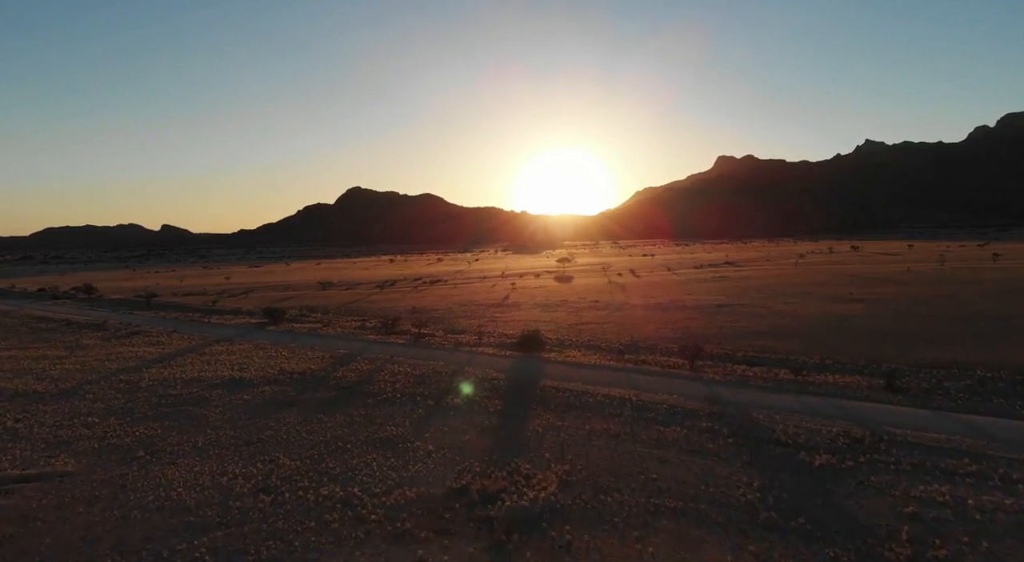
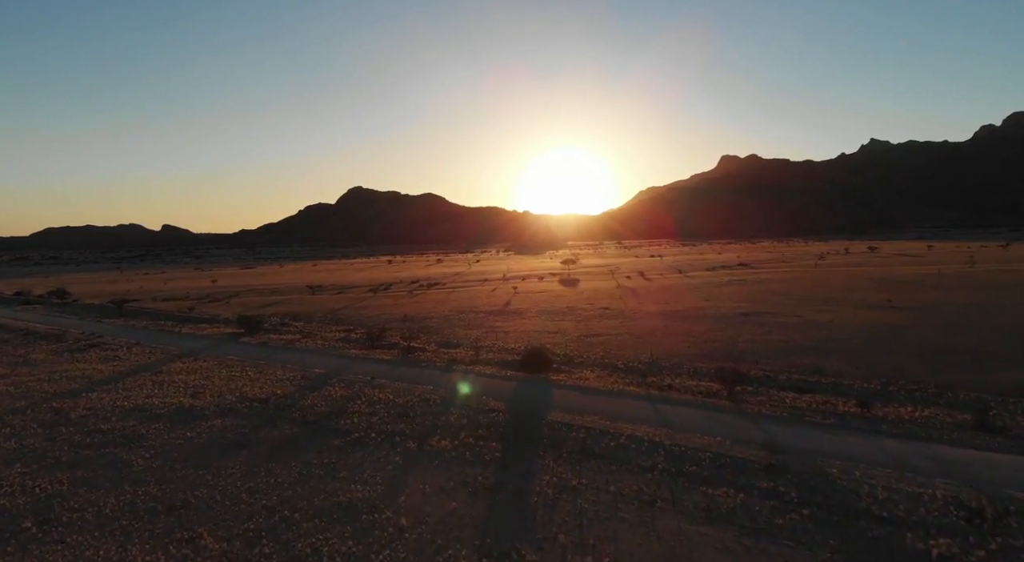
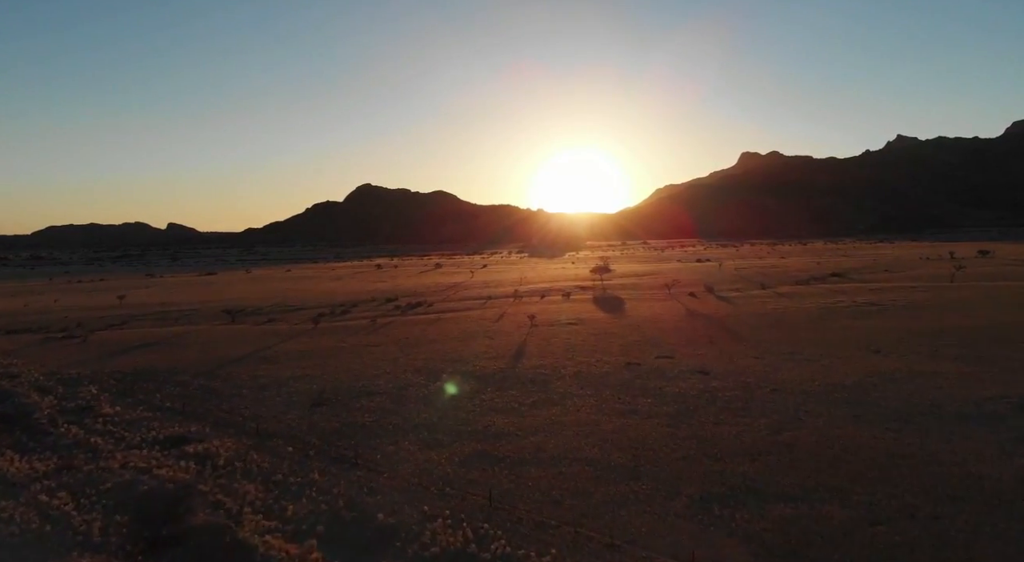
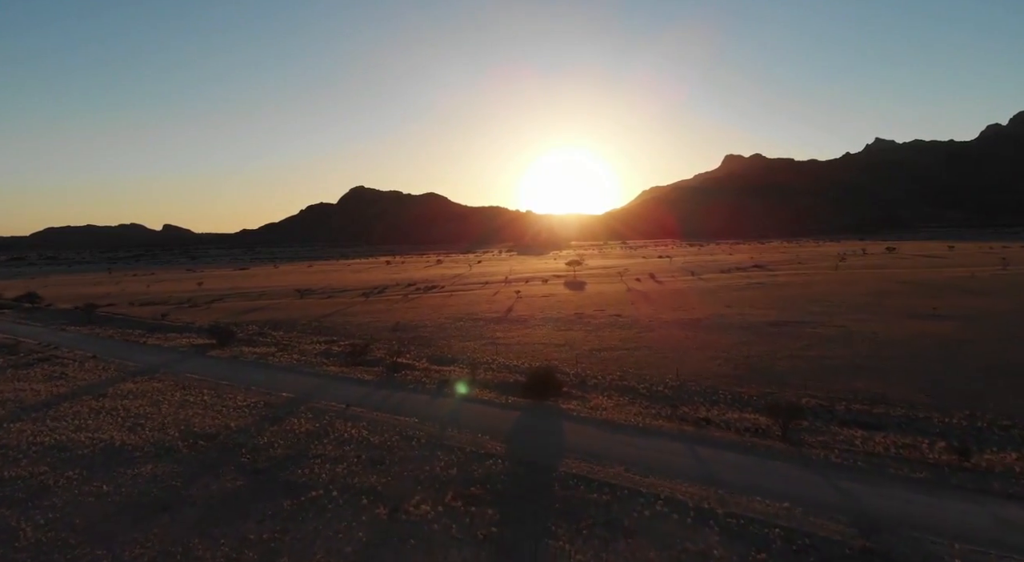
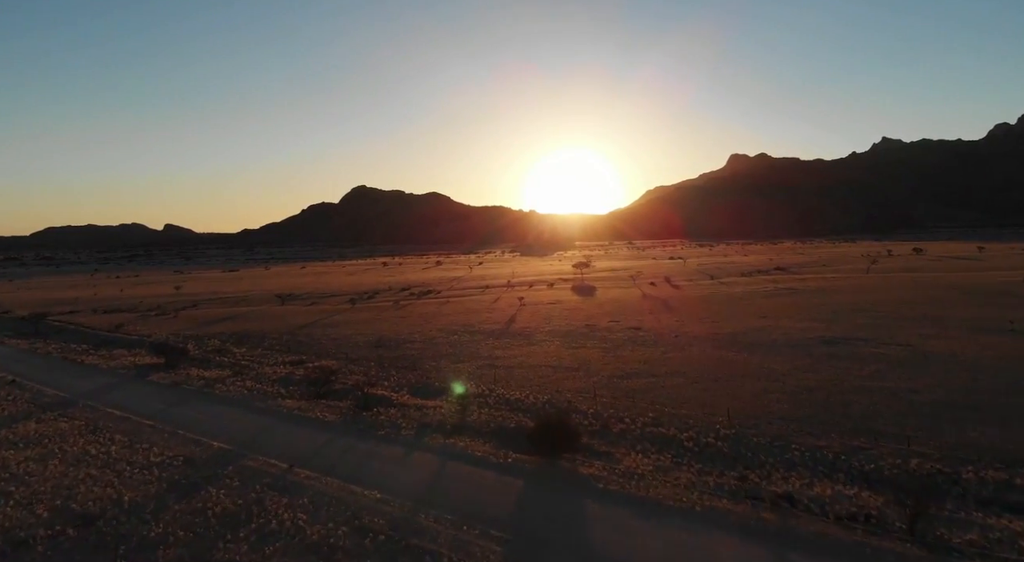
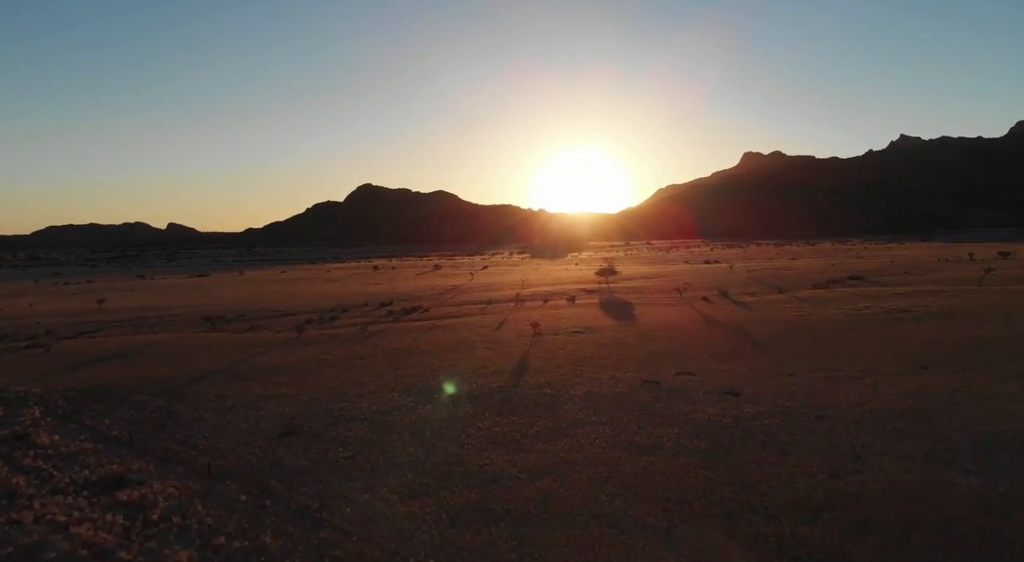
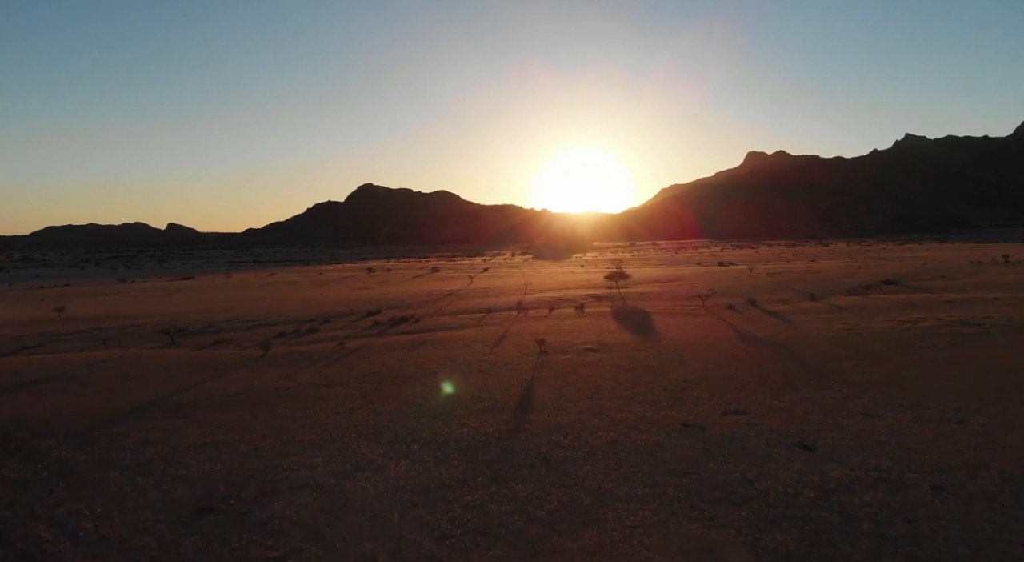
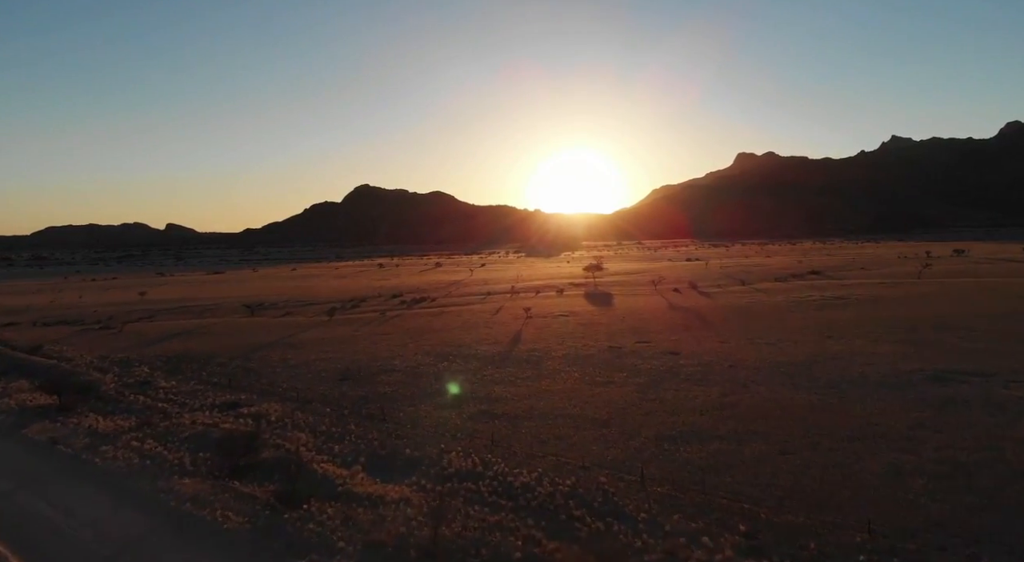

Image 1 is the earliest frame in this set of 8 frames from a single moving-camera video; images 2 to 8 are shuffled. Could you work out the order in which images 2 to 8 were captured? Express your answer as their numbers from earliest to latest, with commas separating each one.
2, 4, 5, 8, 3, 6, 7
